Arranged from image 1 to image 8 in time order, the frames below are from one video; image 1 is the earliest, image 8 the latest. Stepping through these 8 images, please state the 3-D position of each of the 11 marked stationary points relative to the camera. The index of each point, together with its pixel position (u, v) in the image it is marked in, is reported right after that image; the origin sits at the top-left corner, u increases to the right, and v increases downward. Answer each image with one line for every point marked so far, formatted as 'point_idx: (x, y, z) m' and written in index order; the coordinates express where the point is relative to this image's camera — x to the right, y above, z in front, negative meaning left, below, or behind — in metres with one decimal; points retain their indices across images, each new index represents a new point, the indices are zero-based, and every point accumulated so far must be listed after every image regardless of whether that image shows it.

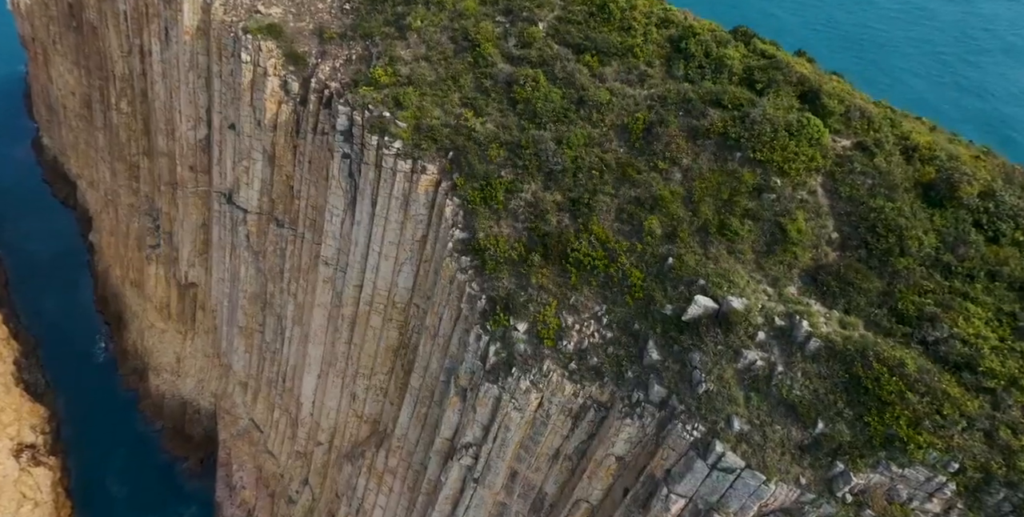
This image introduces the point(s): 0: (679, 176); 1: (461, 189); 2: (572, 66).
0: (+4.3, +2.2, +16.9) m
1: (-1.6, +2.3, +19.6) m
2: (+1.8, +5.7, +19.6) m
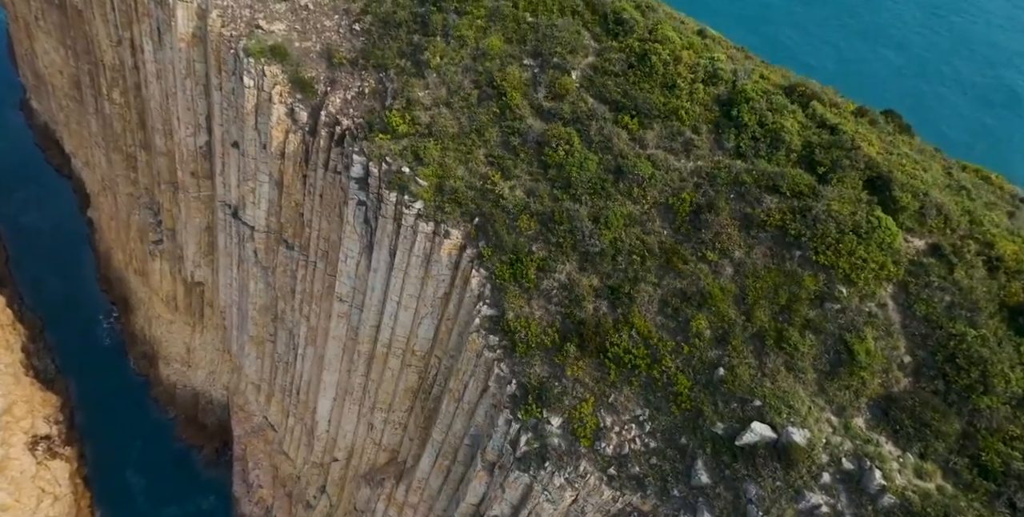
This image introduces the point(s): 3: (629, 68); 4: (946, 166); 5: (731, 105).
0: (+5.1, -0.3, +15.5) m
1: (-0.7, +0.1, +18.1) m
2: (+2.6, +3.5, +17.9) m
3: (+3.3, +5.3, +18.6) m
4: (+11.6, +2.4, +17.7) m
5: (+5.8, +4.0, +17.3) m
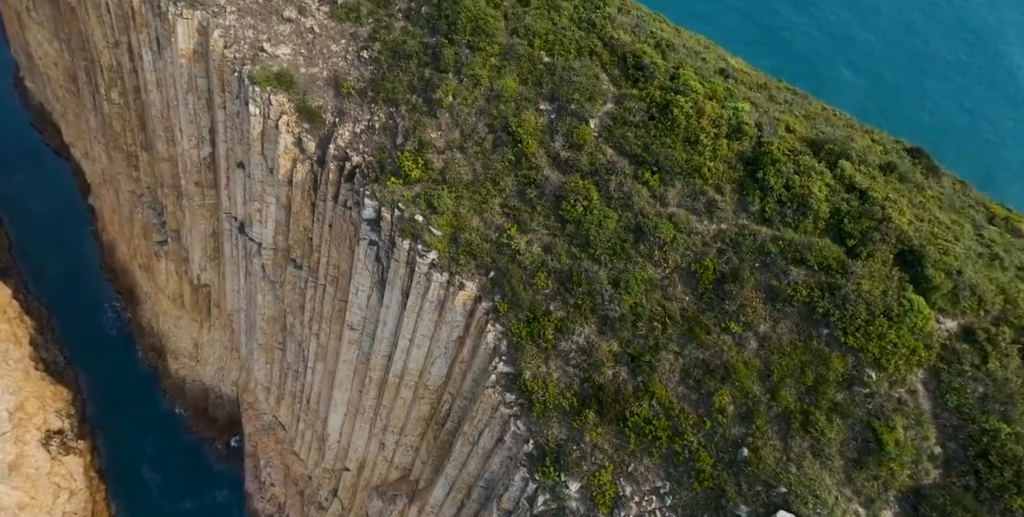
0: (+5.6, -2.0, +15.1) m
1: (-0.2, -1.5, +17.8) m
2: (+3.1, +1.9, +17.3) m
3: (+3.7, +3.8, +18.0) m
4: (+12.0, +0.8, +17.1) m
5: (+6.2, +2.4, +16.7) m
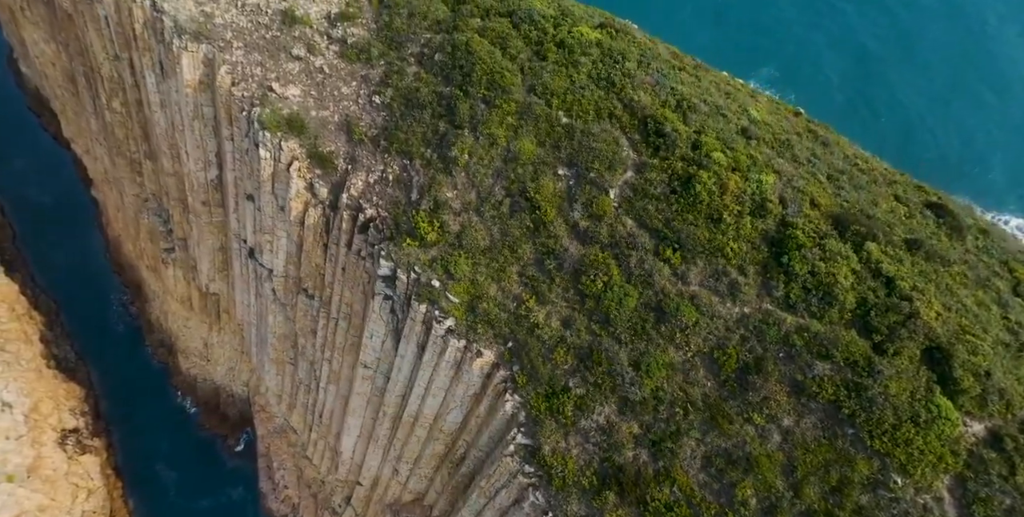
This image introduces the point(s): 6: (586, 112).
0: (+6.1, -4.1, +15.0) m
1: (+0.3, -3.5, +17.7) m
2: (+3.6, -0.1, +17.1) m
3: (+4.2, +1.8, +17.6) m
4: (+12.5, -1.2, +16.9) m
5: (+6.7, +0.3, +16.4) m
6: (+2.1, +4.3, +19.2) m
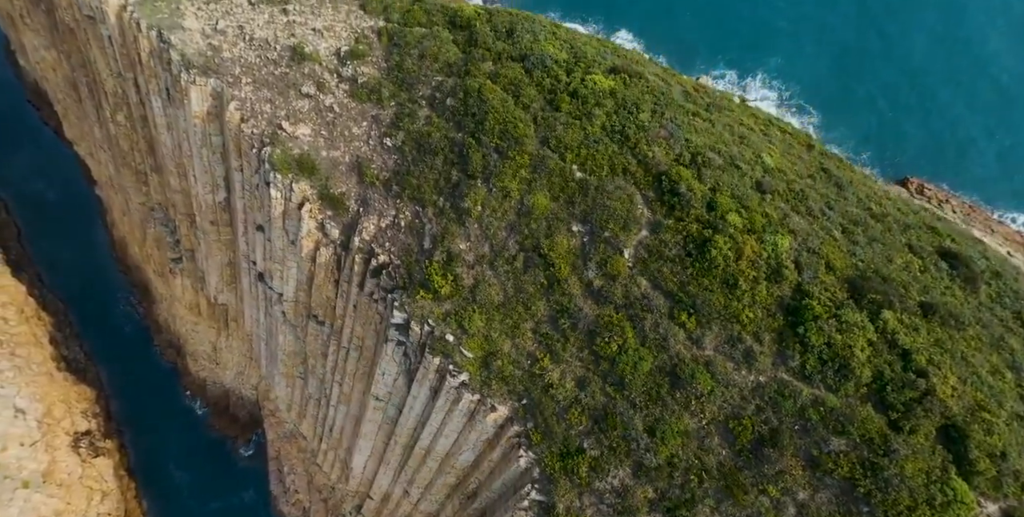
0: (+6.5, -5.8, +15.2) m
1: (+0.7, -5.2, +17.9) m
2: (+4.0, -1.8, +17.1) m
3: (+4.6, +0.1, +17.6) m
4: (+12.9, -2.9, +16.9) m
5: (+7.1, -1.4, +16.4) m
6: (+2.5, +2.7, +19.0) m
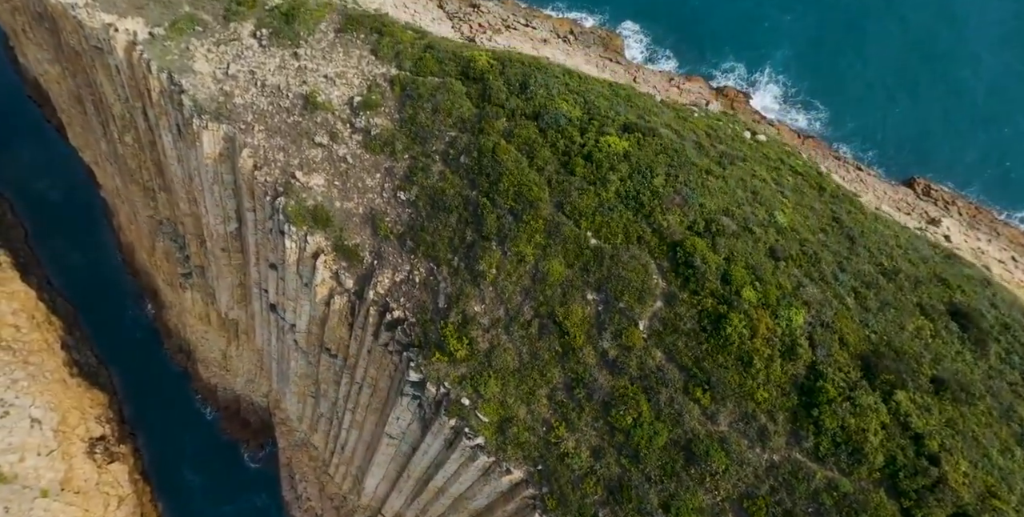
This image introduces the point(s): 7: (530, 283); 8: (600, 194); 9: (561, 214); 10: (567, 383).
0: (+6.9, -7.9, +15.6) m
1: (+1.2, -7.2, +18.3) m
2: (+4.4, -3.8, +17.4) m
3: (+5.1, -1.9, +17.8) m
4: (+13.4, -4.8, +17.2) m
5: (+7.6, -3.4, +16.7) m
6: (+3.0, +0.7, +19.2) m
7: (+0.5, -0.7, +19.7) m
8: (+2.7, +2.0, +19.7) m
9: (+1.5, +1.3, +19.7) m
10: (+1.6, -3.6, +18.8) m
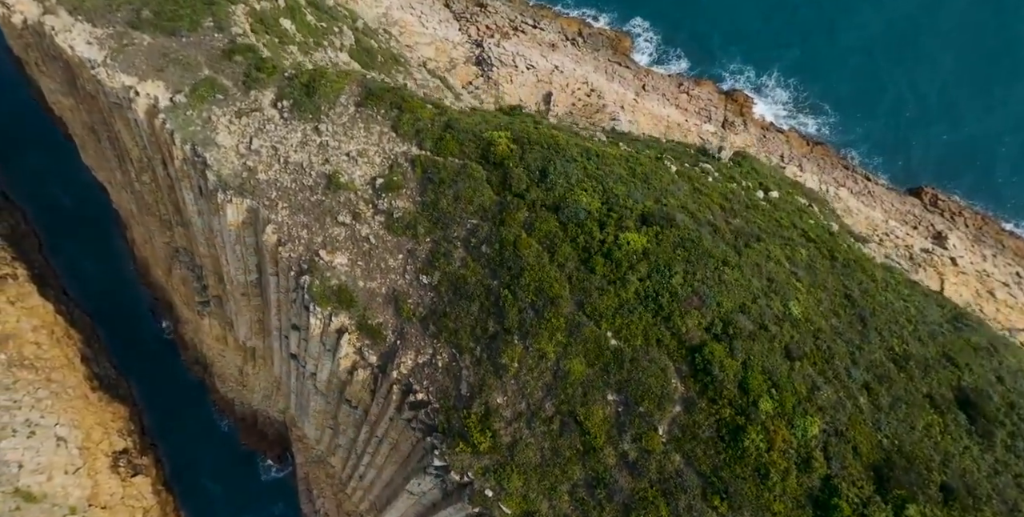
0: (+7.6, -11.0, +16.4) m
1: (+1.9, -10.2, +19.1) m
2: (+5.1, -6.9, +18.1) m
3: (+5.8, -4.9, +18.4) m
4: (+14.1, -7.9, +17.9) m
5: (+8.2, -6.5, +17.4) m
6: (+3.7, -2.3, +19.7) m
7: (+1.2, -3.8, +20.3) m
8: (+3.3, -1.0, +20.3) m
9: (+2.2, -1.7, +20.3) m
10: (+2.3, -6.7, +19.6) m
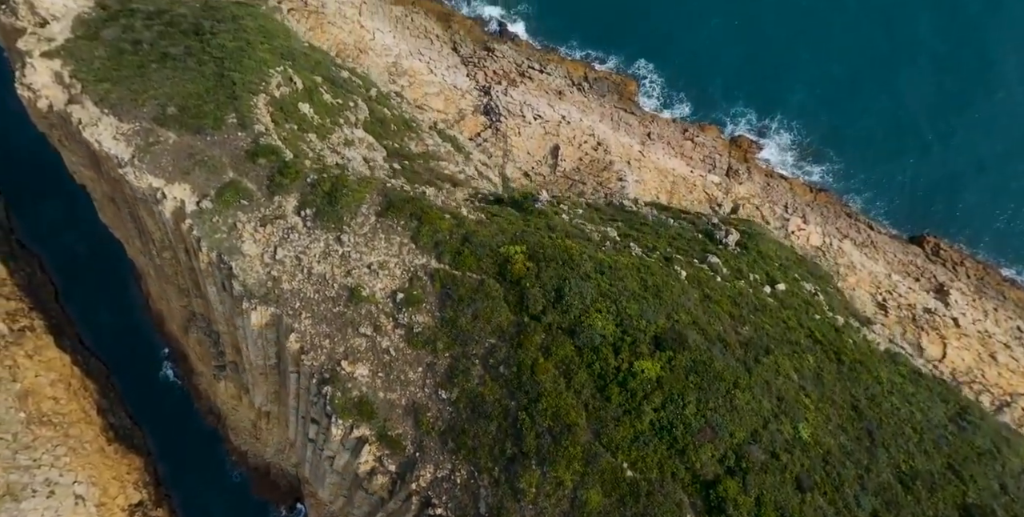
0: (+8.2, -15.1, +16.9) m
1: (+2.5, -14.4, +19.6) m
2: (+5.7, -11.0, +18.6) m
3: (+6.3, -9.0, +19.0) m
4: (+14.7, -12.0, +18.3) m
5: (+8.8, -10.6, +17.9) m
6: (+4.3, -6.5, +20.4) m
7: (+1.8, -7.9, +21.0) m
8: (+3.9, -5.2, +21.0) m
9: (+2.7, -5.9, +21.0) m
10: (+2.9, -10.8, +20.2) m
